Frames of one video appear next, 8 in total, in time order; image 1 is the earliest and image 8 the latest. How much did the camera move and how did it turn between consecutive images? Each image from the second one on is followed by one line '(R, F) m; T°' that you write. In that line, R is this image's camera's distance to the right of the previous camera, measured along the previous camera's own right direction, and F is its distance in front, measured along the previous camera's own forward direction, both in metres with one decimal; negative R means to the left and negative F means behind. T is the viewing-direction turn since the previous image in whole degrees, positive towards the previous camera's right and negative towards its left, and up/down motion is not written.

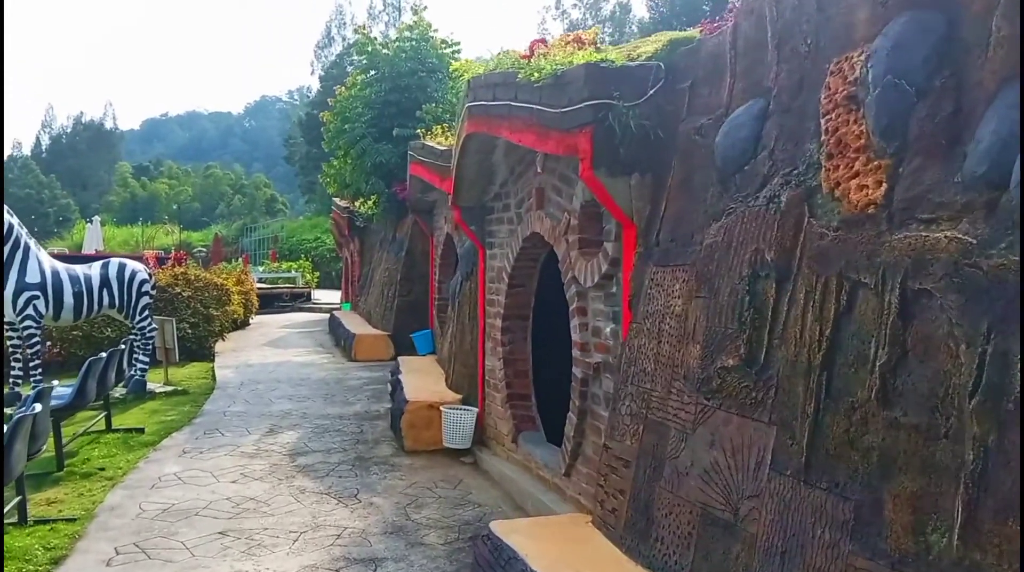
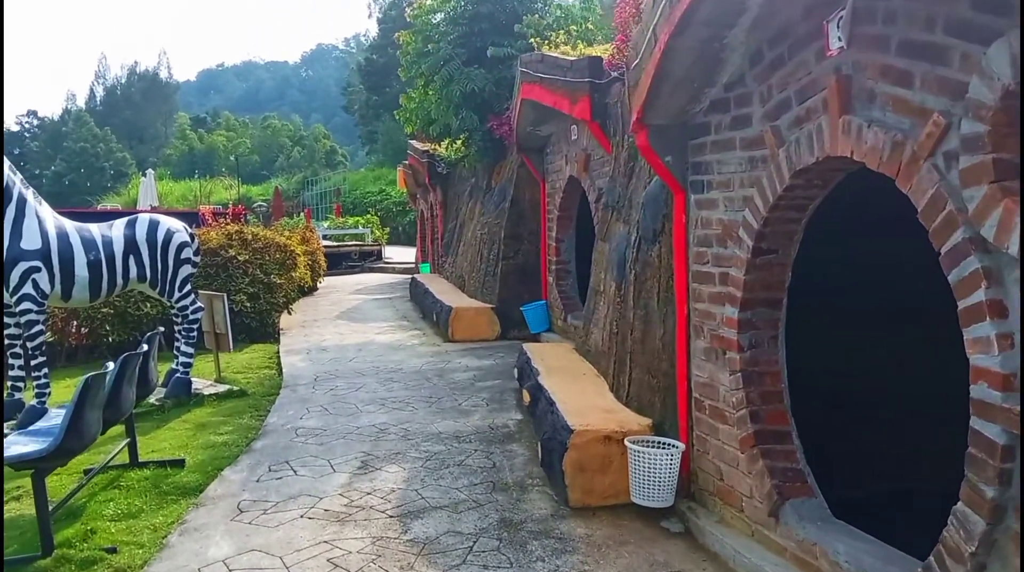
(-0.6, +2.3) m; -3°
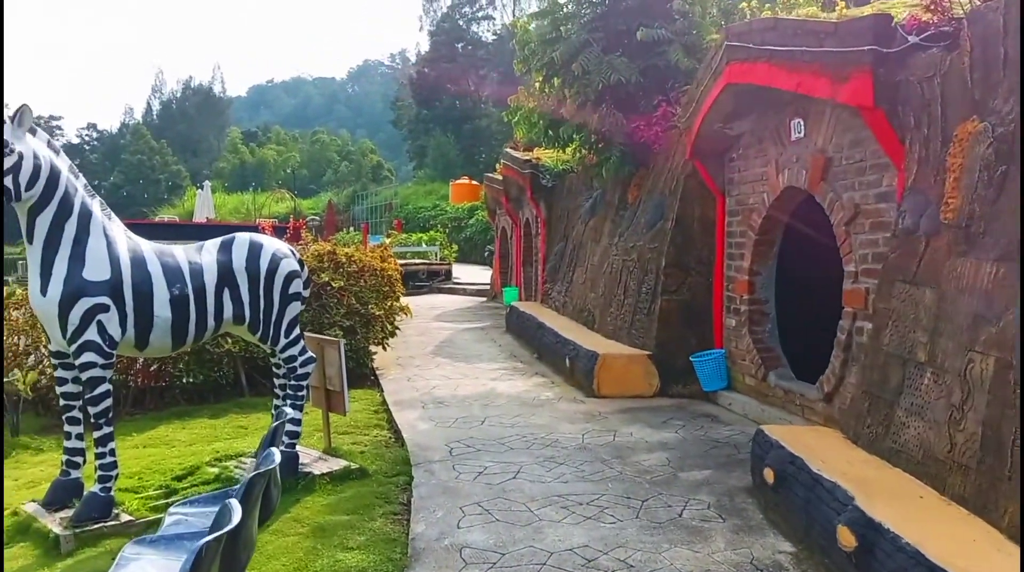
(-0.9, +2.0) m; -2°
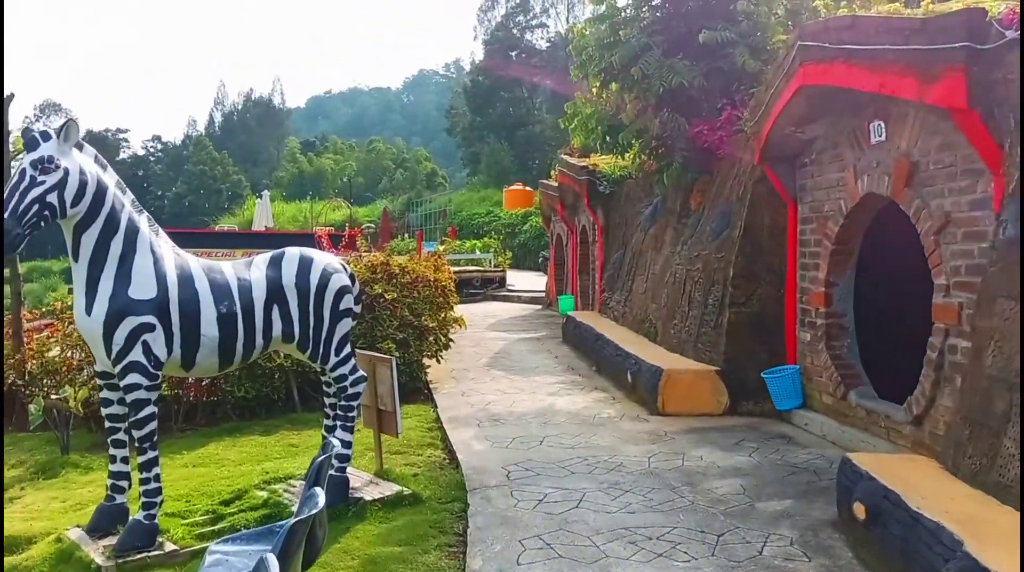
(0.0, +0.3) m; -3°
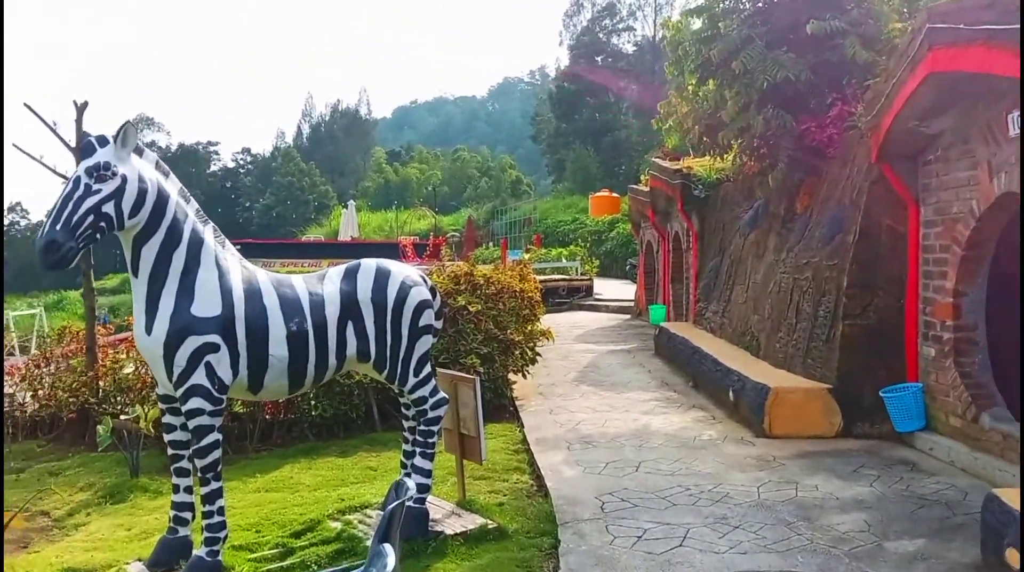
(0.0, +0.5) m; -5°
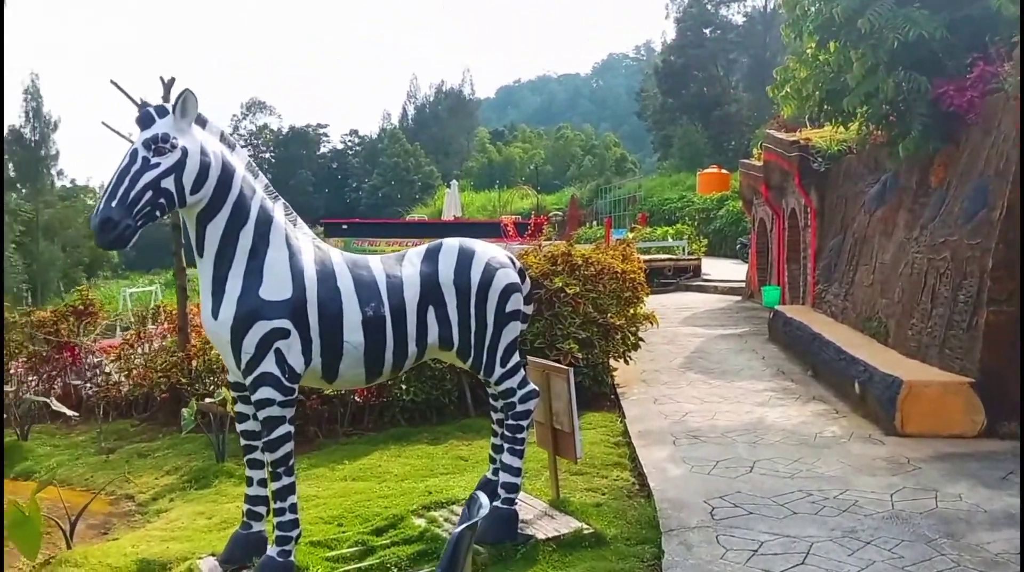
(0.0, +0.6) m; -6°
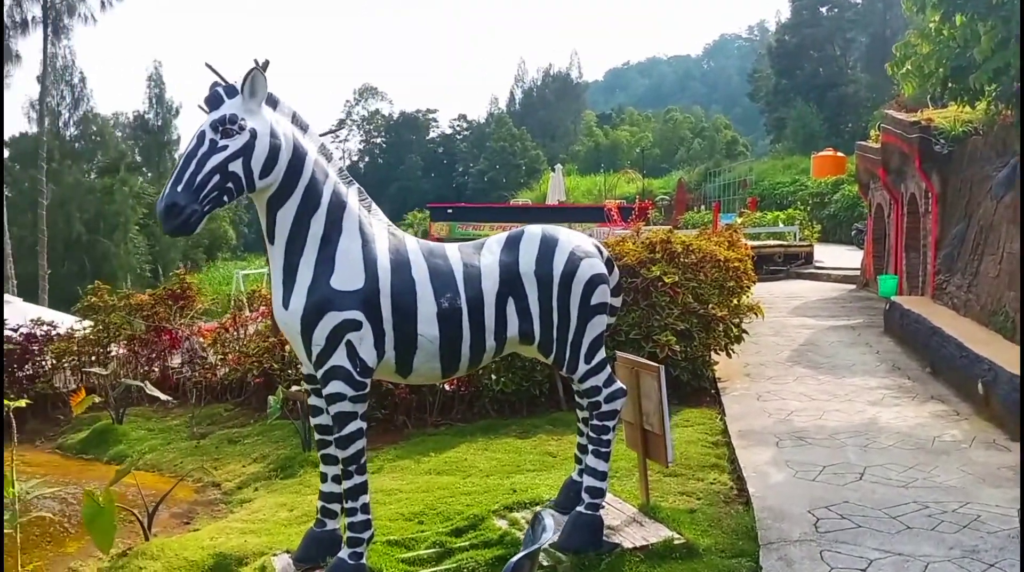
(+0.1, +0.3) m; -6°
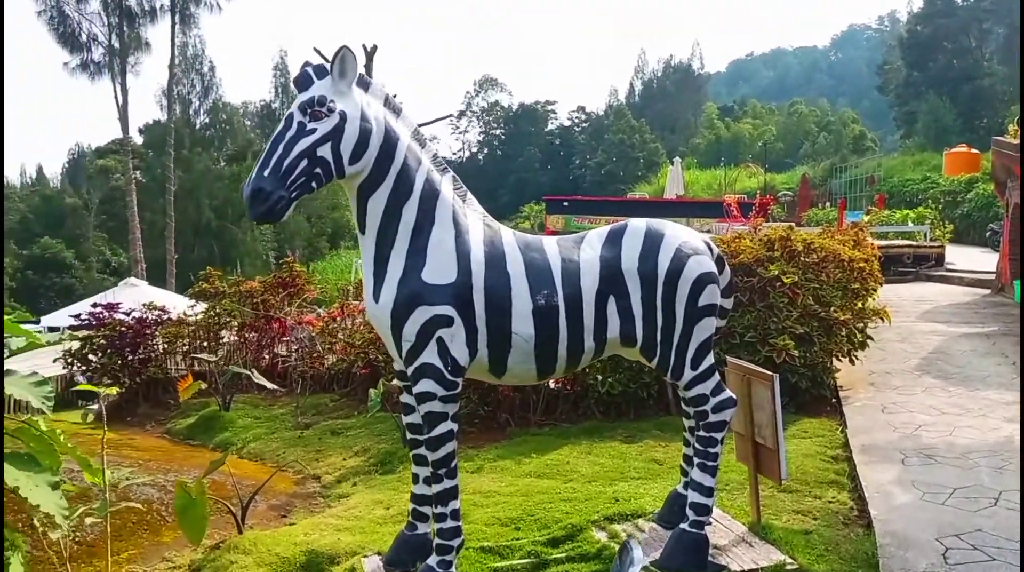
(0.0, +0.2) m; -6°
